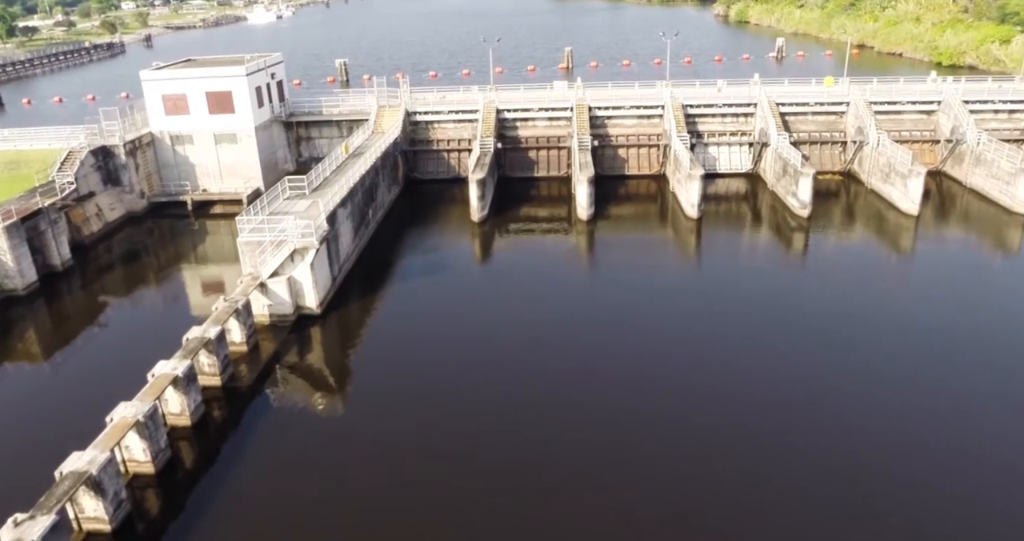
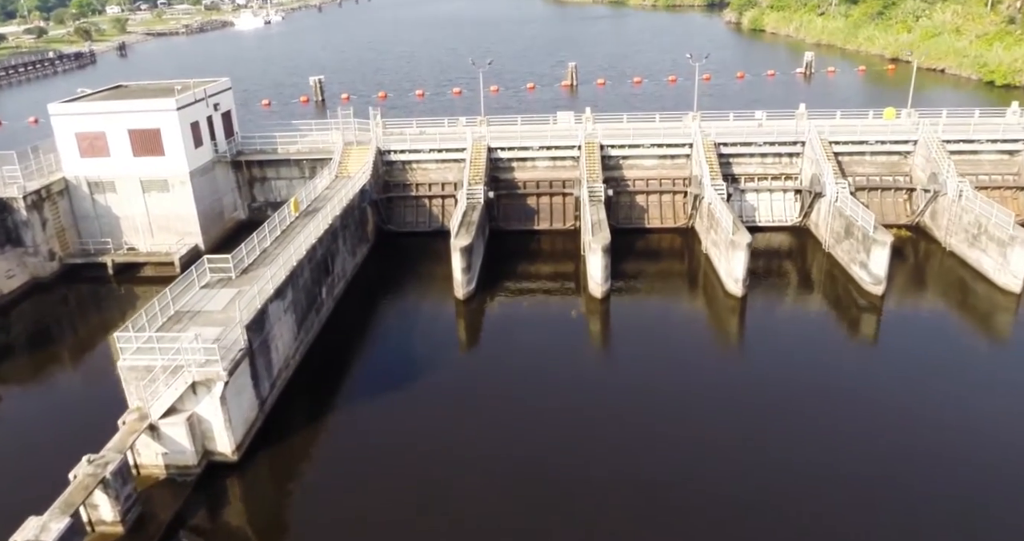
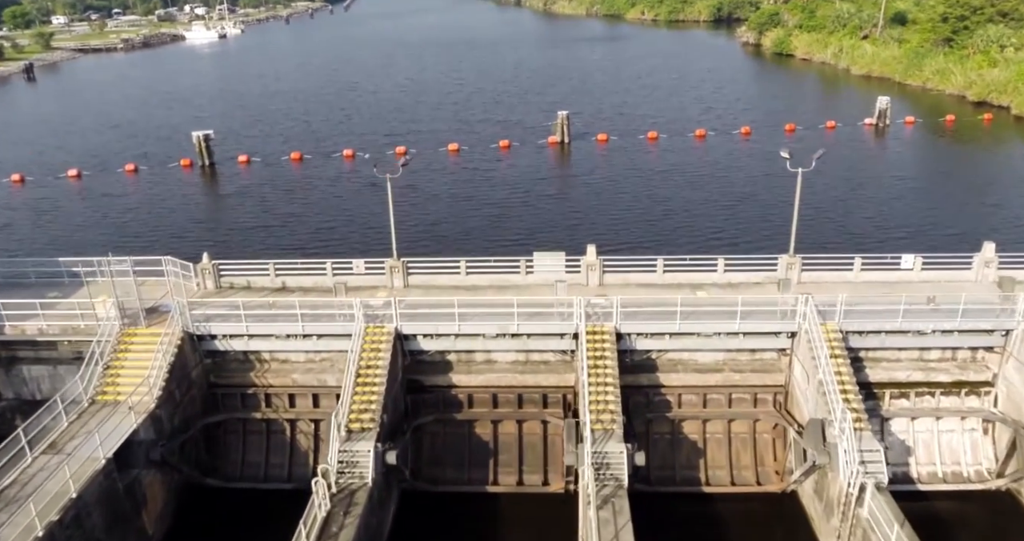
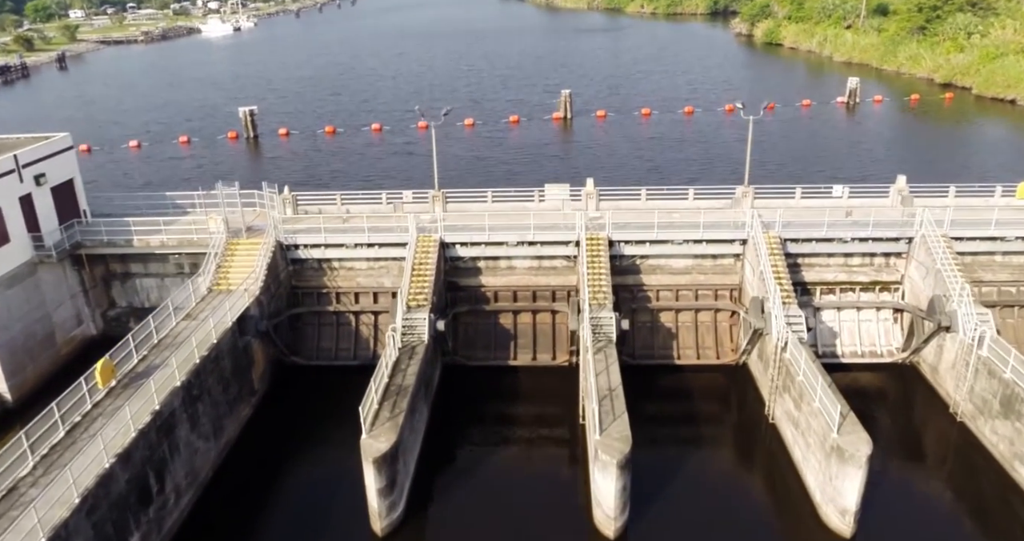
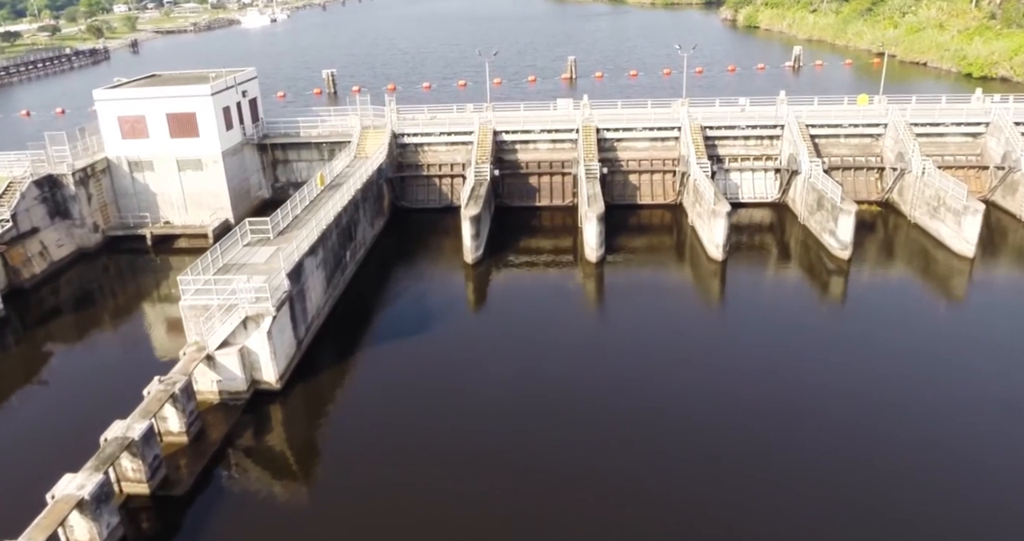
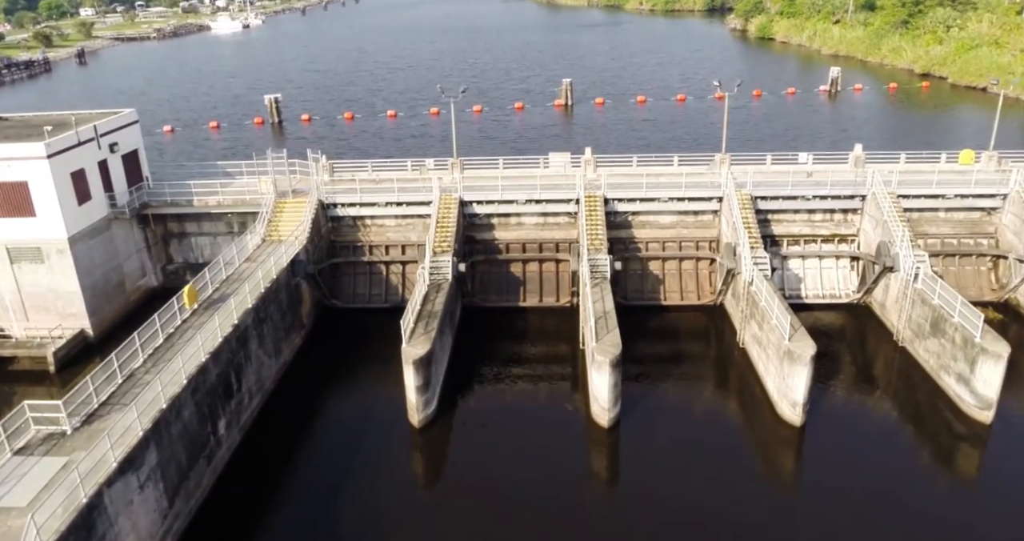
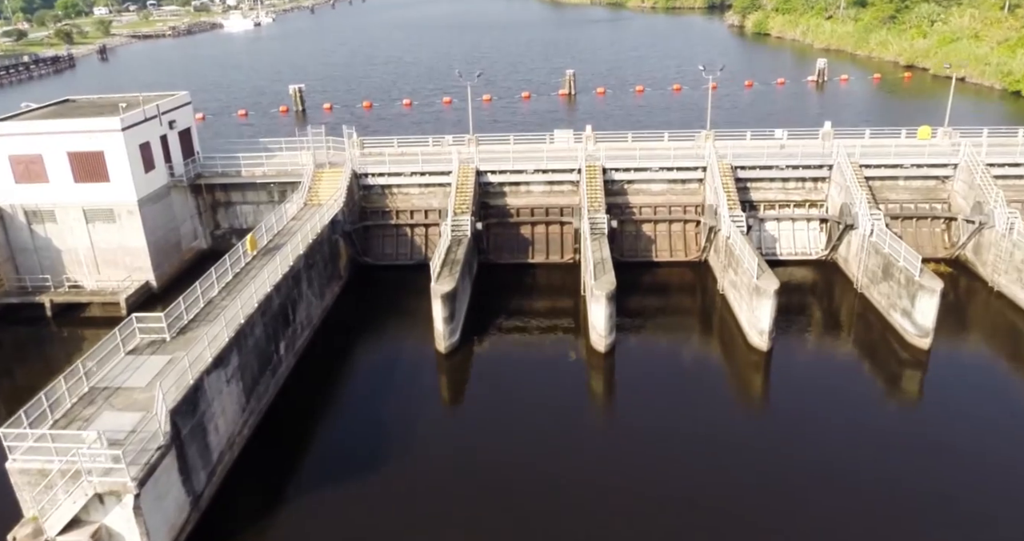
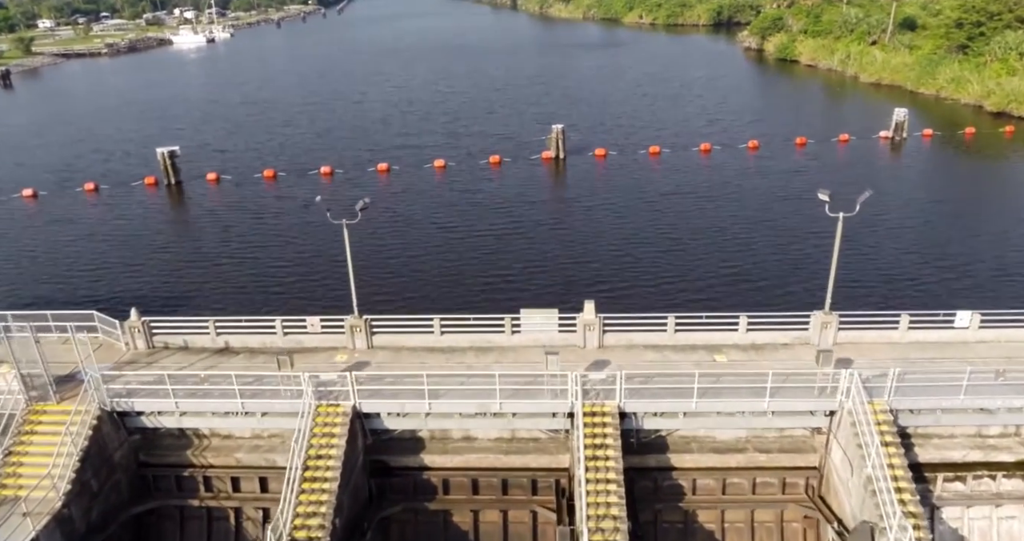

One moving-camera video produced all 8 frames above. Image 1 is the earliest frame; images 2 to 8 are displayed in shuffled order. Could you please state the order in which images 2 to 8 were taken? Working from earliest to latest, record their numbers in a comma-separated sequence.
5, 2, 7, 6, 4, 3, 8
